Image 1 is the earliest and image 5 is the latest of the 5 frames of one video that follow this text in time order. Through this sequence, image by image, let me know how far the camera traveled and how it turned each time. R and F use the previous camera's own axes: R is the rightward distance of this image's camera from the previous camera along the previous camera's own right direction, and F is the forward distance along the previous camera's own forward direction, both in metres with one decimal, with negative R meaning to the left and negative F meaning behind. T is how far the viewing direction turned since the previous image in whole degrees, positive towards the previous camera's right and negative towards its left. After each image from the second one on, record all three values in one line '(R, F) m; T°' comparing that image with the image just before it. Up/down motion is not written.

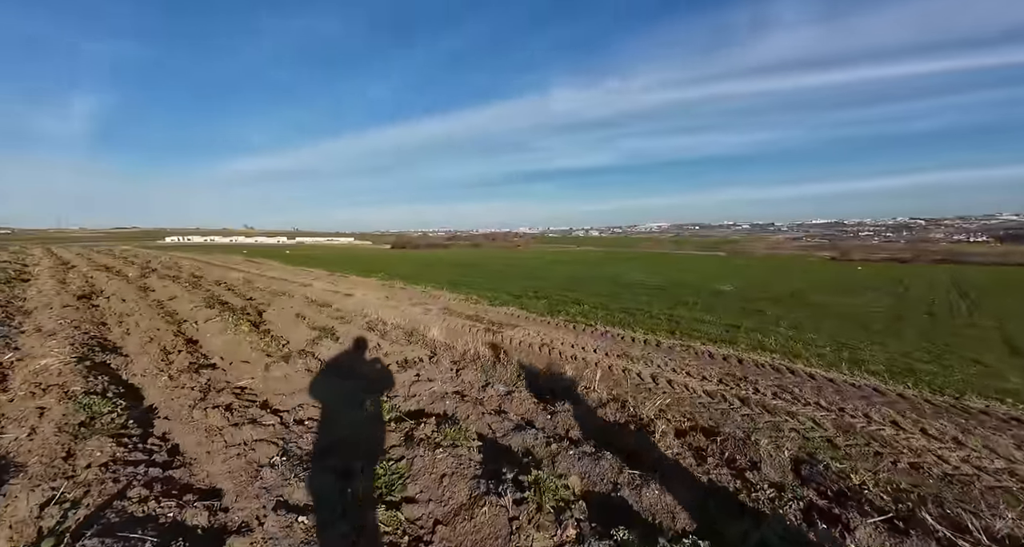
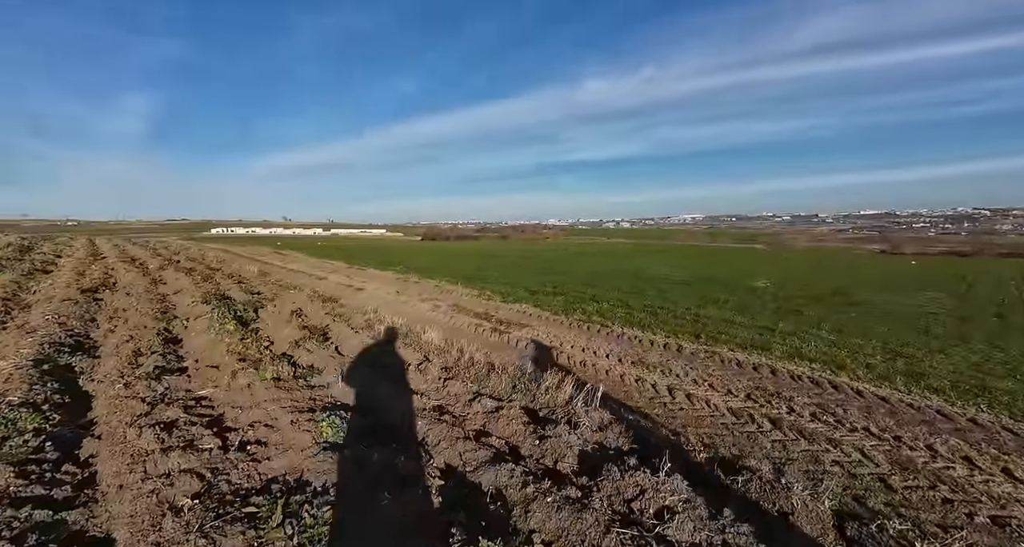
(+0.6, +0.9) m; -4°
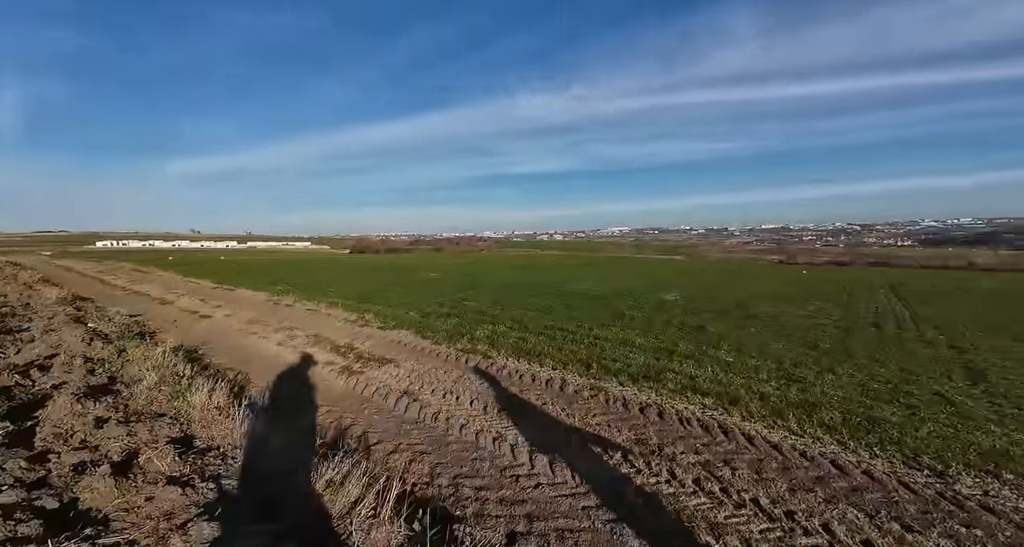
(+1.8, +2.0) m; +9°
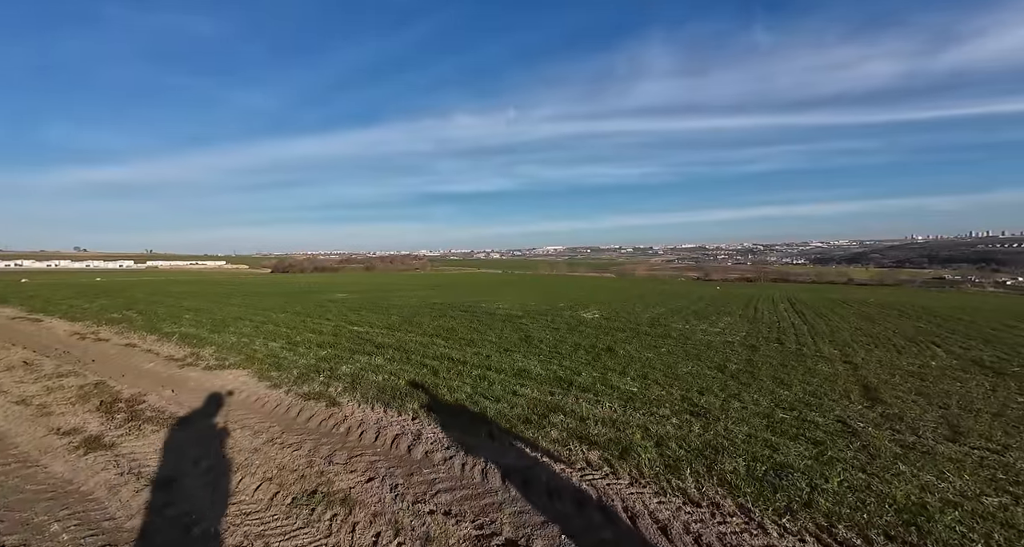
(+1.8, +2.2) m; +9°
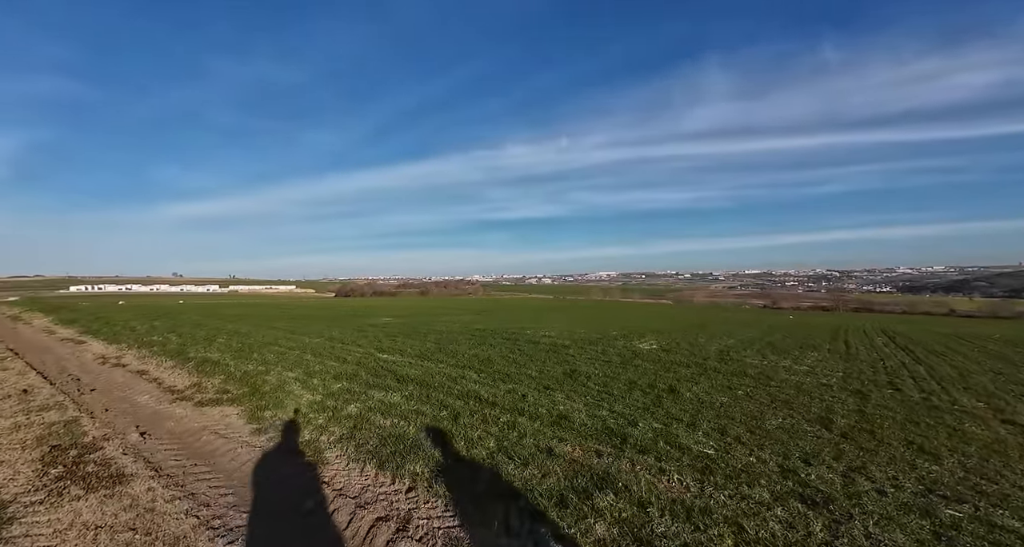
(+0.3, +2.4) m; -7°
